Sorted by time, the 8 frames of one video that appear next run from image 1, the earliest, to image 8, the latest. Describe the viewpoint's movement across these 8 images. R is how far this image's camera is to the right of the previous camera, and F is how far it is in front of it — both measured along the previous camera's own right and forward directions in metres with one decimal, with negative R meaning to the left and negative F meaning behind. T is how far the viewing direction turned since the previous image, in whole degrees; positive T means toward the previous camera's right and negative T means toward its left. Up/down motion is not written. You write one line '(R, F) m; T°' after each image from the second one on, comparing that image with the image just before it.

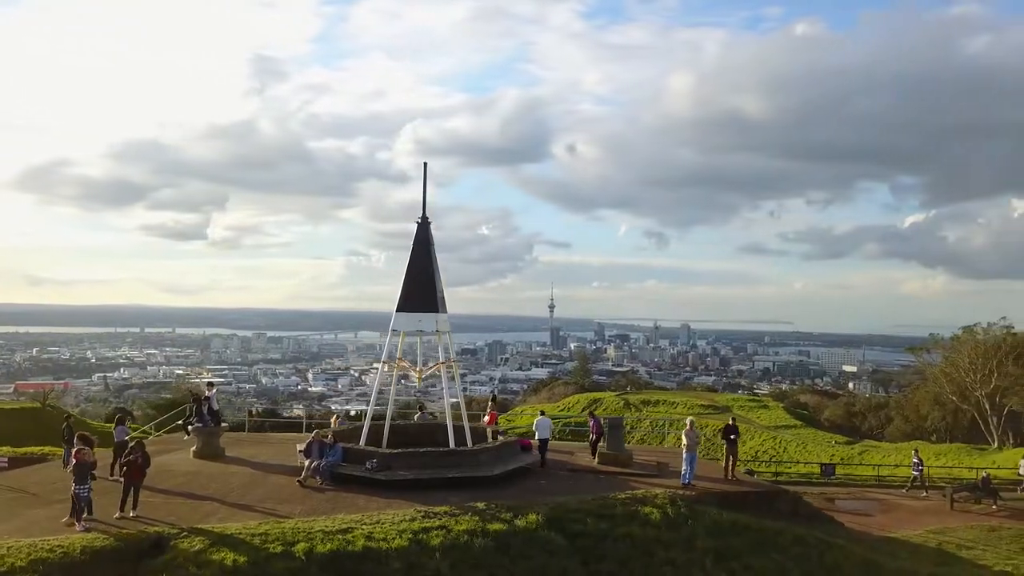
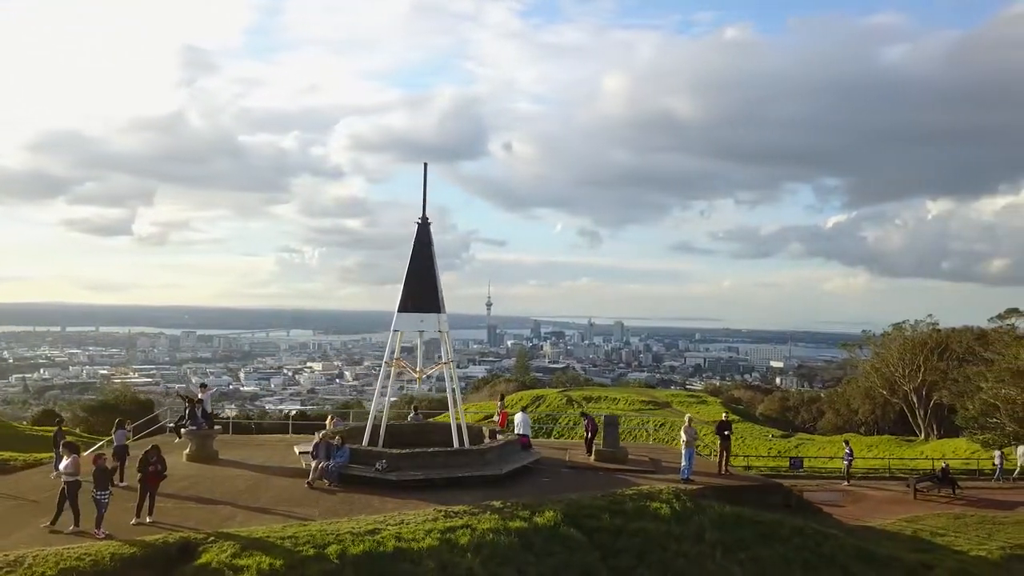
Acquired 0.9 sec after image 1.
(-1.2, -0.1) m; +5°
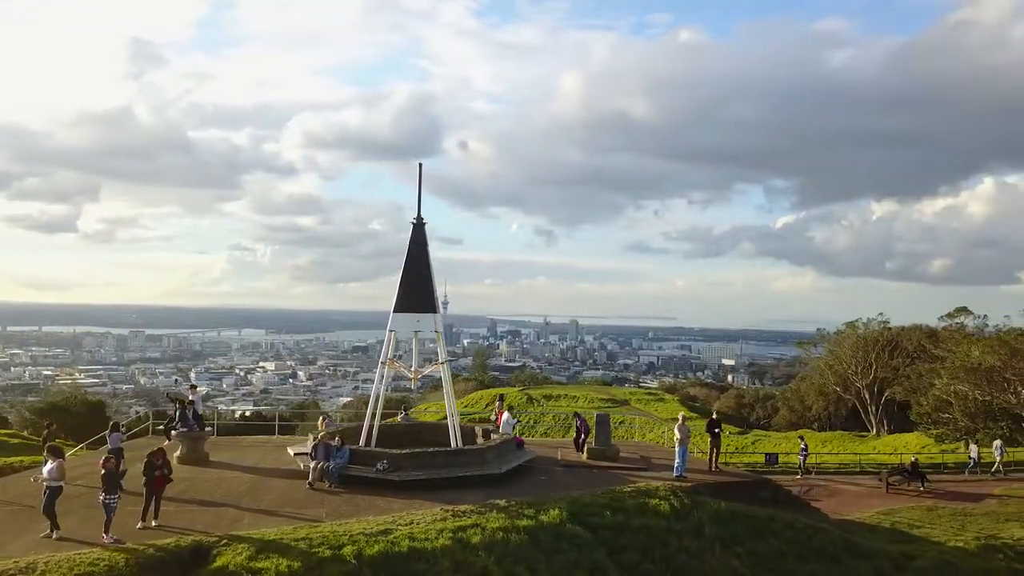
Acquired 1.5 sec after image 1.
(-0.7, -0.1) m; +3°
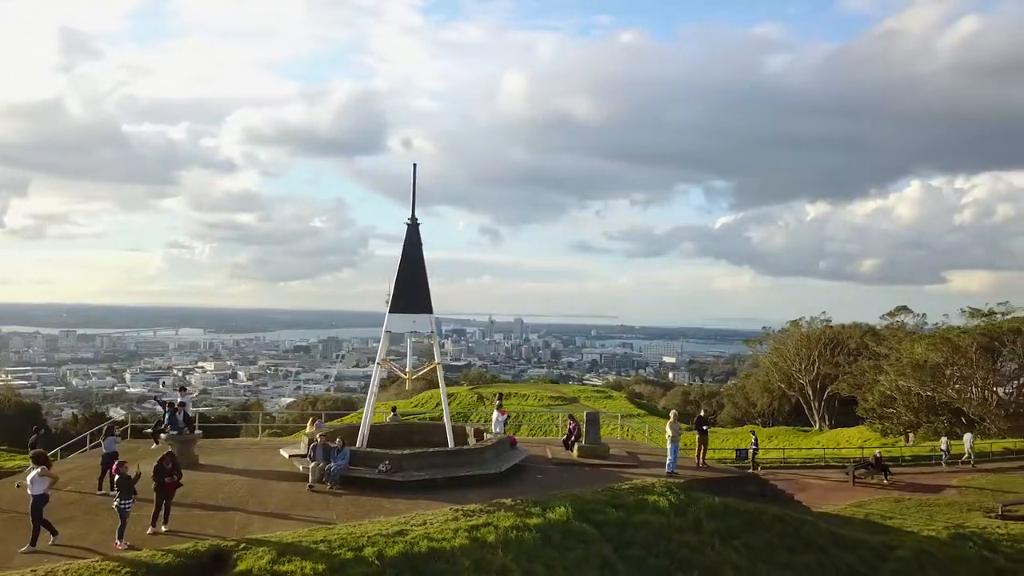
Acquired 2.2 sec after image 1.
(-0.9, -0.1) m; +4°
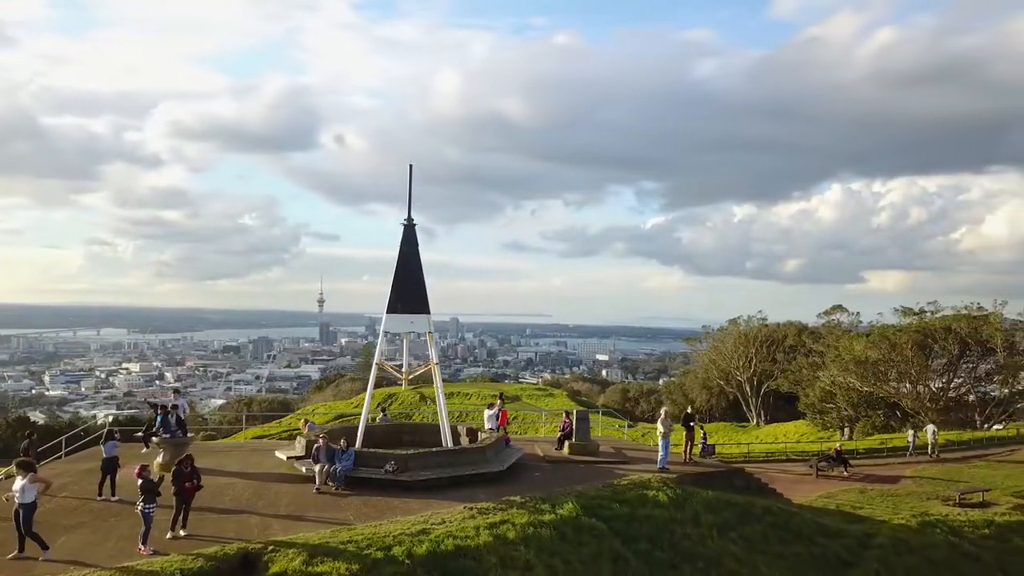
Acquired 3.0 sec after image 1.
(-1.2, -0.2) m; +5°
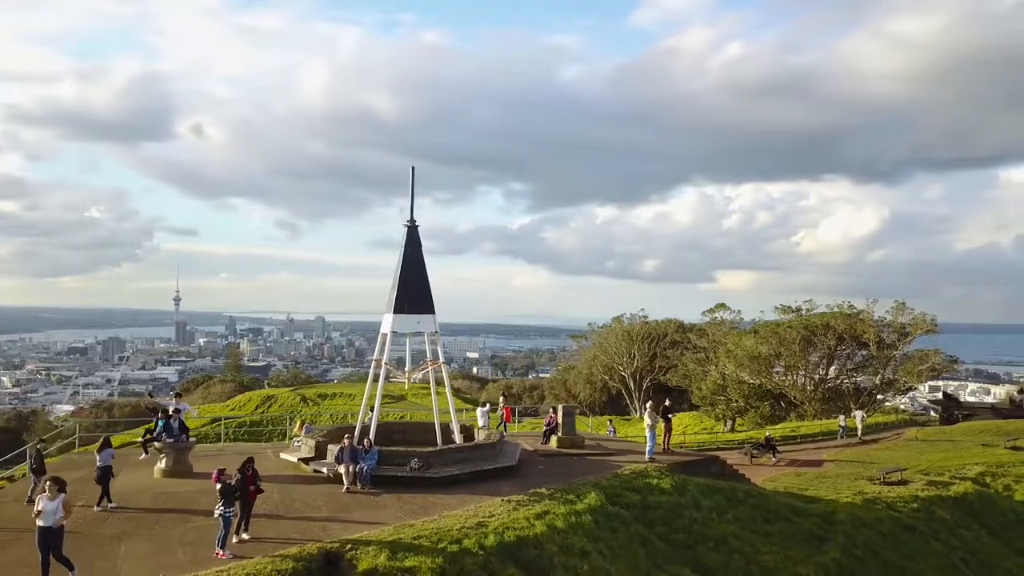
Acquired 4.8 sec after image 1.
(-2.5, -0.3) m; +10°
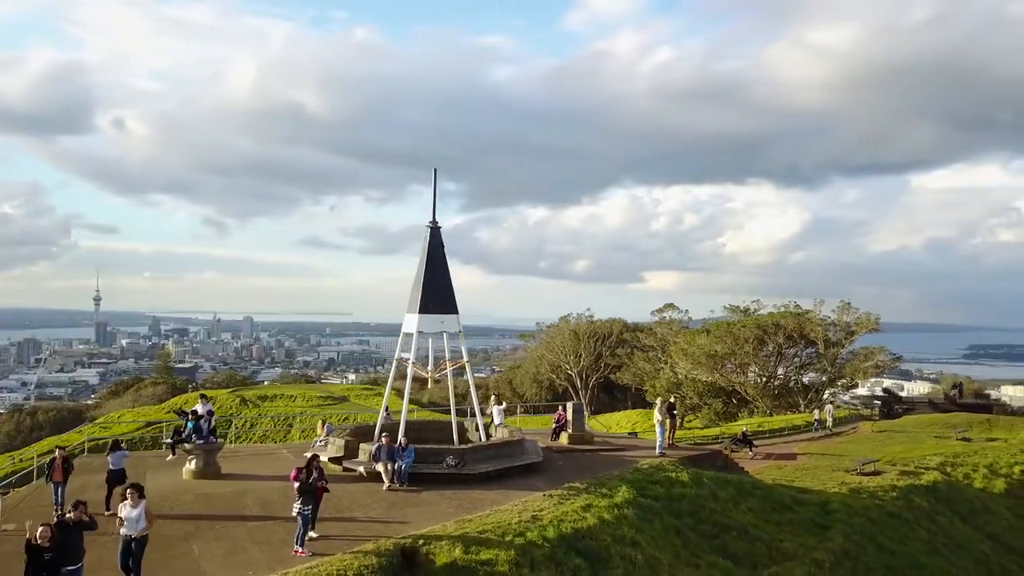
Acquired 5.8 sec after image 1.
(-1.7, -0.2) m; +5°
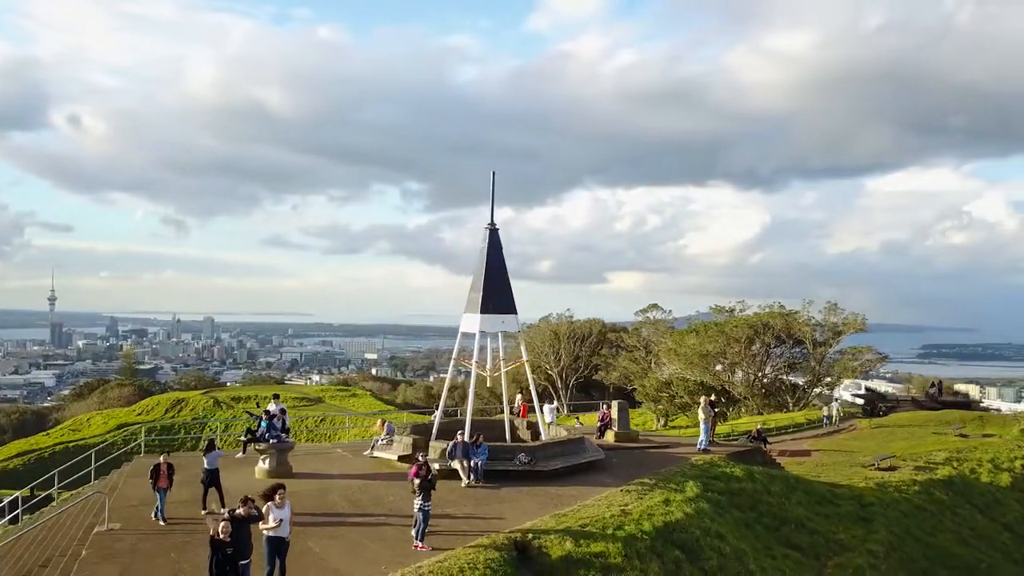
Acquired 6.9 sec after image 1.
(-1.8, -0.2) m; +3°
